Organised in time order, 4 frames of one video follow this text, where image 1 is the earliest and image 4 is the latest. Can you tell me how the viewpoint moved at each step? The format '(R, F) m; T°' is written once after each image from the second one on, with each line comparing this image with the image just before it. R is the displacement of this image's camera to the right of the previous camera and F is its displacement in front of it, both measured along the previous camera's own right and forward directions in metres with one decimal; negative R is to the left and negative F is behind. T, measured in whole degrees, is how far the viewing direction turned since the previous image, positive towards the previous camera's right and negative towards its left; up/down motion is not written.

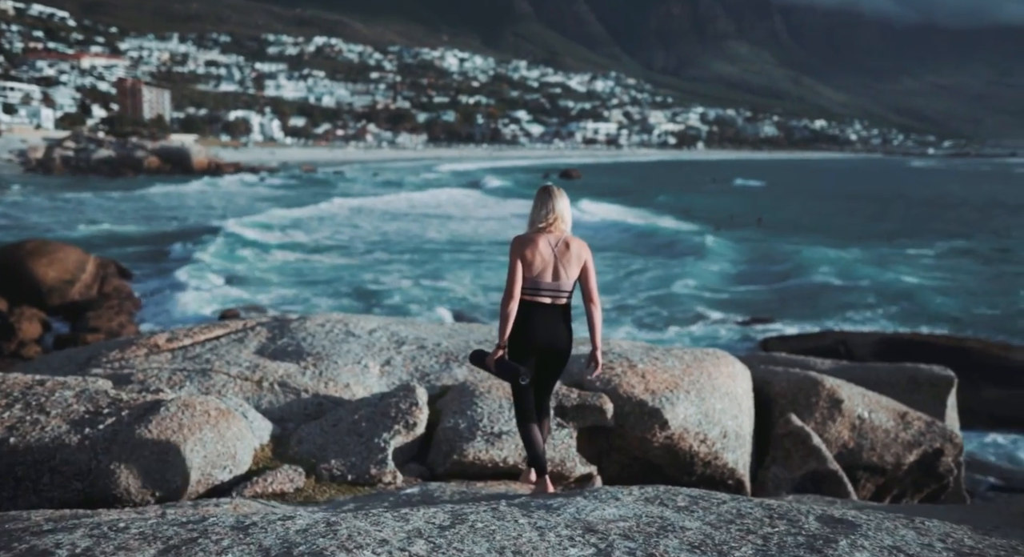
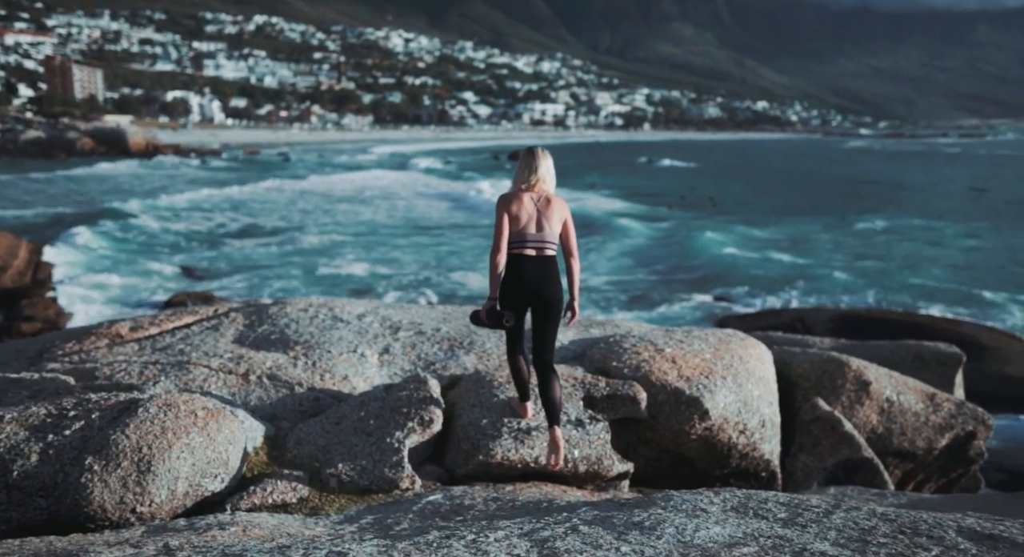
(-0.4, +0.5) m; +3°
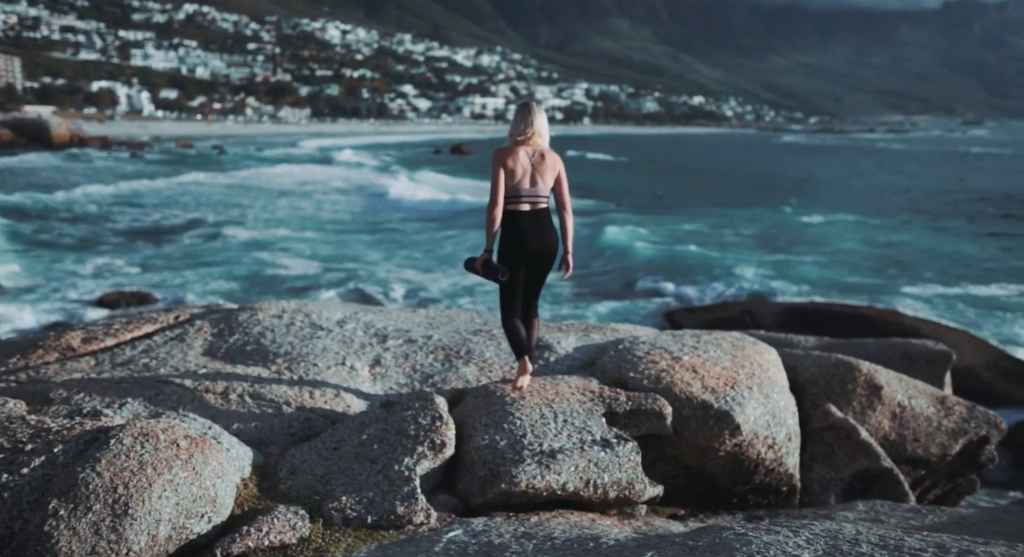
(-0.3, +0.4) m; +4°
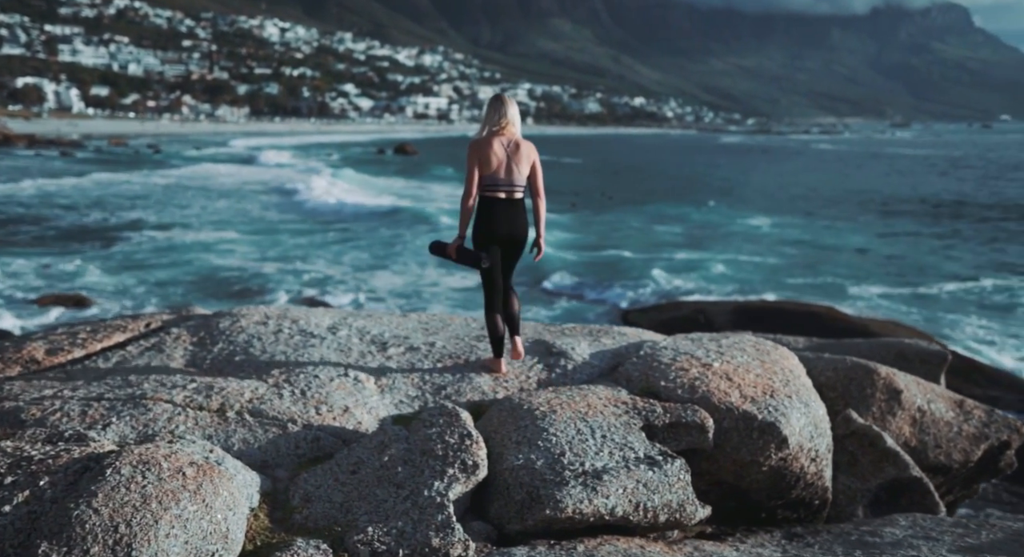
(-0.4, +0.4) m; +4°
